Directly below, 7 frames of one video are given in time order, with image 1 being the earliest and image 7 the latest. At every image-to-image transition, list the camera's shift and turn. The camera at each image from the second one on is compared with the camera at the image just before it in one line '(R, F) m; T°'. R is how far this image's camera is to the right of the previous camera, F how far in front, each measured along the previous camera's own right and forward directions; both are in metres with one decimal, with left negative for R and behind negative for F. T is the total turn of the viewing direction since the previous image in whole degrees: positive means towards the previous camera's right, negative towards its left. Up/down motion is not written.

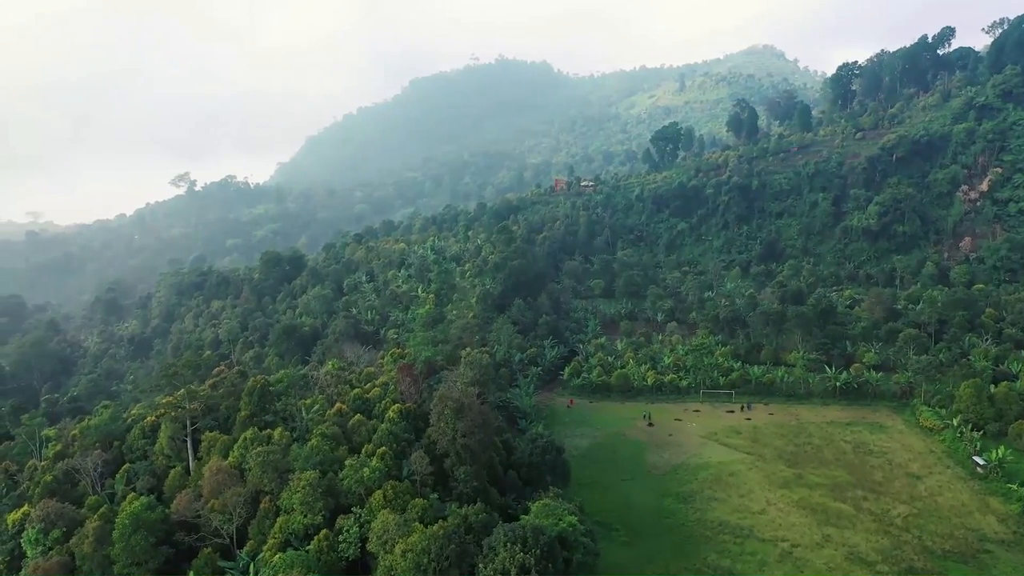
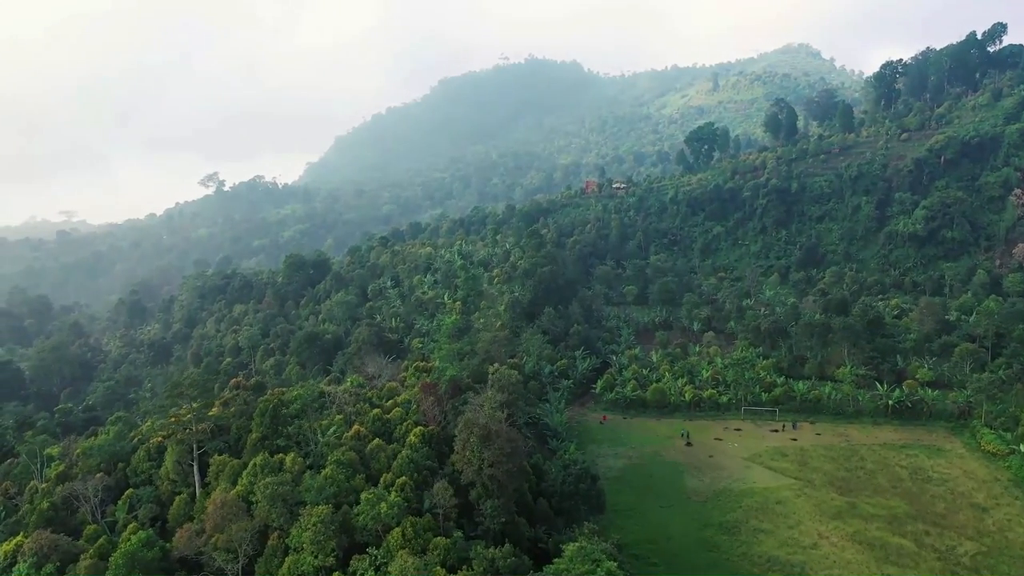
(-0.3, +1.9) m; -2°
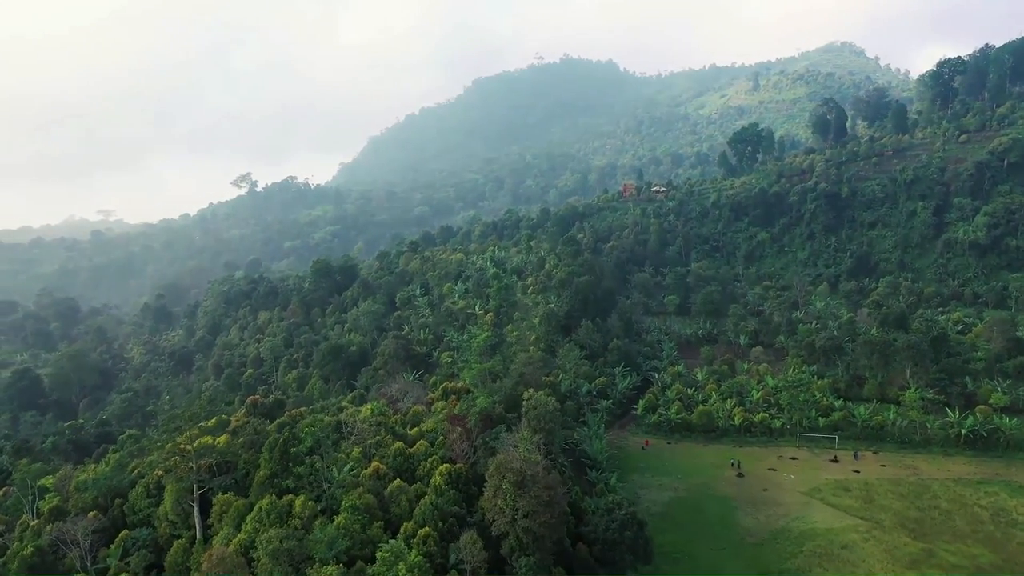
(-0.3, +2.5) m; -3°
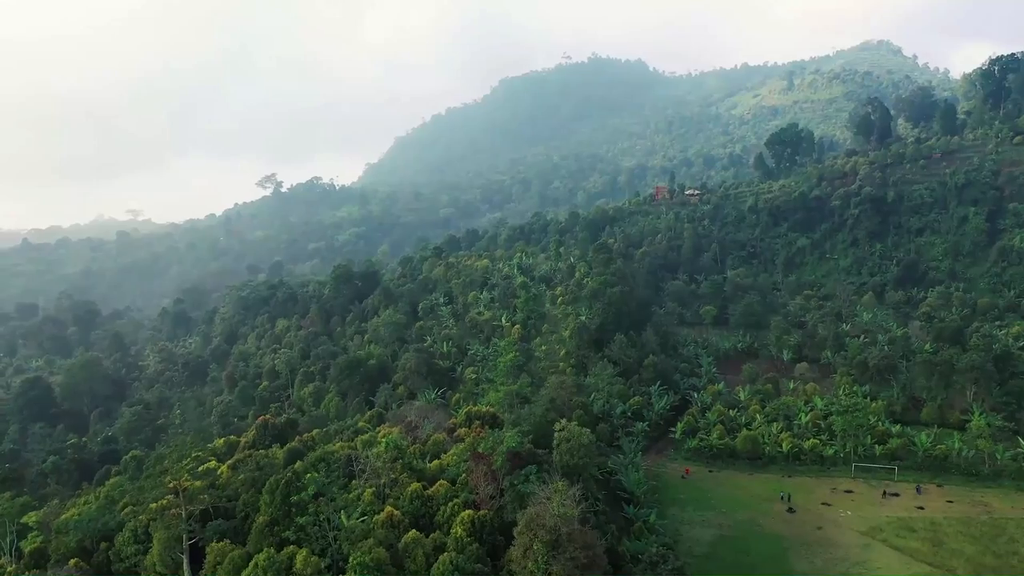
(-0.3, +2.3) m; -2°
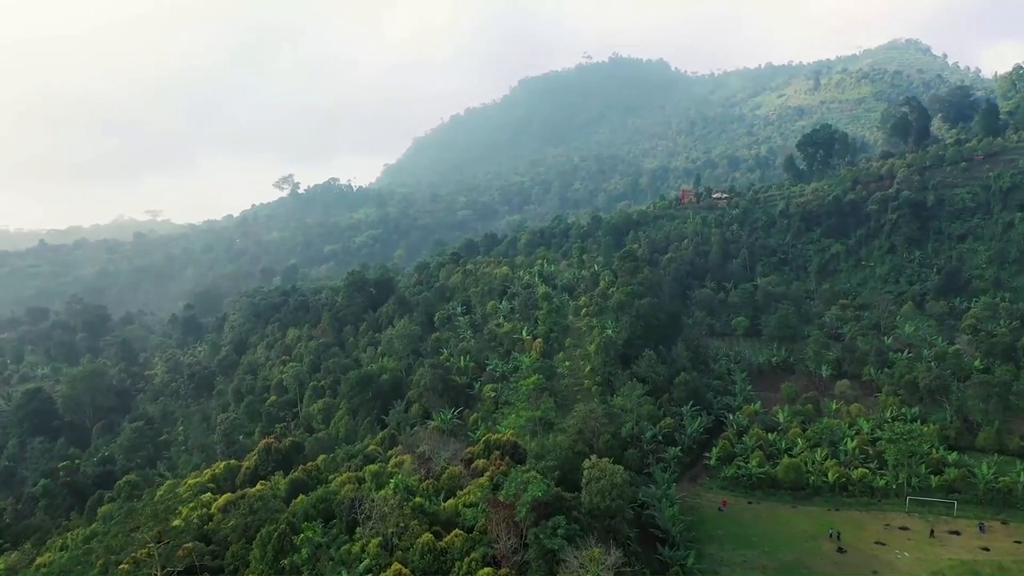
(-0.3, +2.2) m; -2°
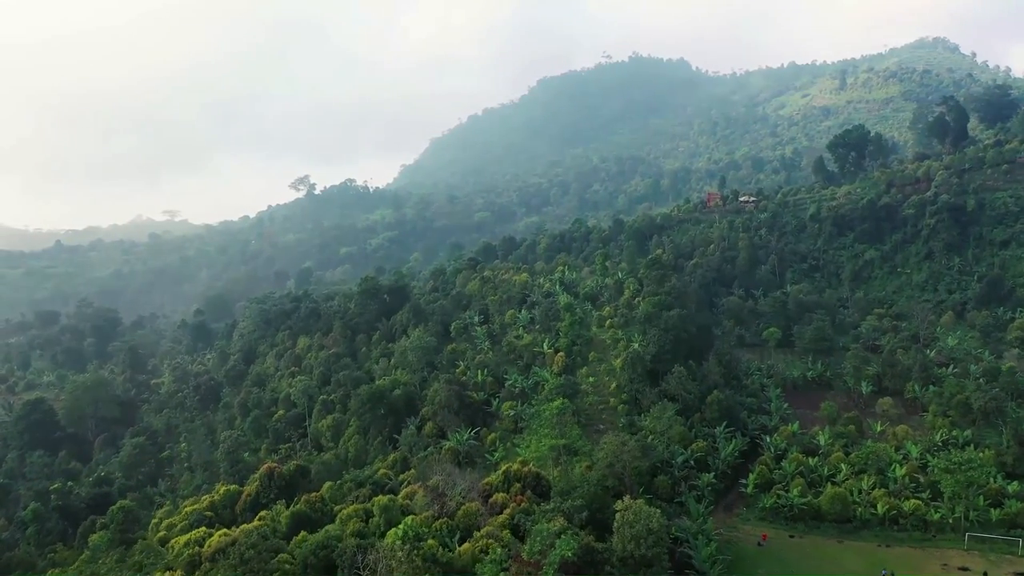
(-0.2, +2.0) m; -2°
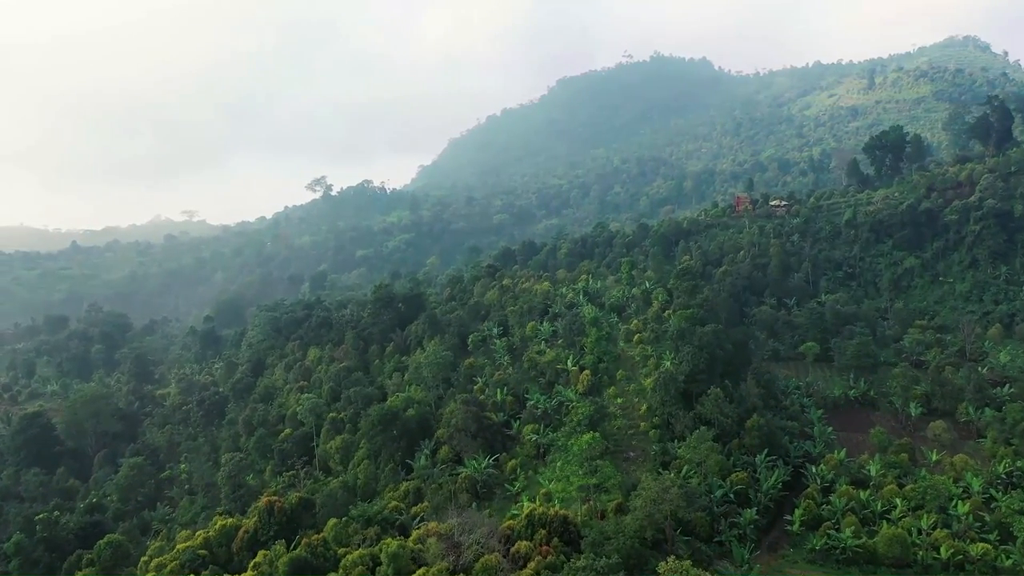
(-0.3, +2.3) m; -2°
